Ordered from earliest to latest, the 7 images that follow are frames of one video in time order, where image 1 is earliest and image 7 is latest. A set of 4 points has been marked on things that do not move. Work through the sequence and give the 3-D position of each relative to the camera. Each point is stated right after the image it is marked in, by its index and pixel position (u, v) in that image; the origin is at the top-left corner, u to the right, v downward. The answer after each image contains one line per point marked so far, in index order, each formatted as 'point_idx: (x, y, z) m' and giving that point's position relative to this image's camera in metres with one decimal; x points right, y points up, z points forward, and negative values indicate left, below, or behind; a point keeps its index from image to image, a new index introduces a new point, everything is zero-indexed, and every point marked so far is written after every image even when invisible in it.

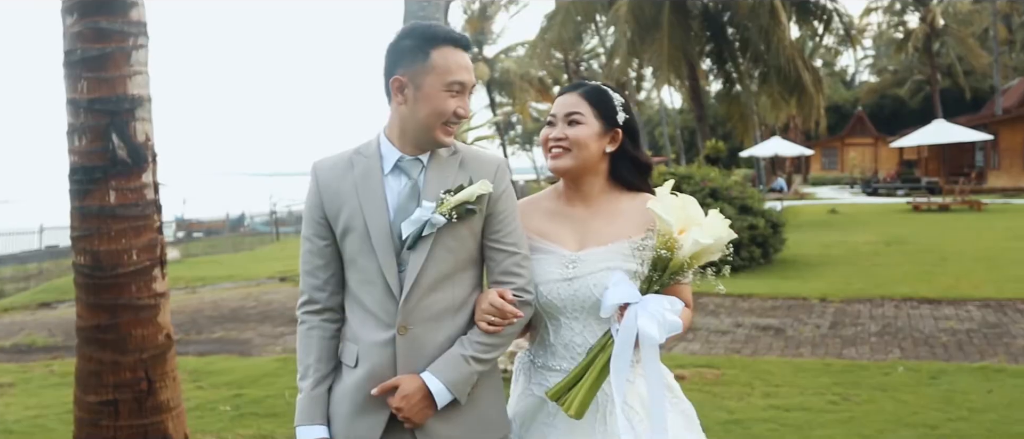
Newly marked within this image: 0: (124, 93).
0: (-1.5, +0.5, +3.6) m
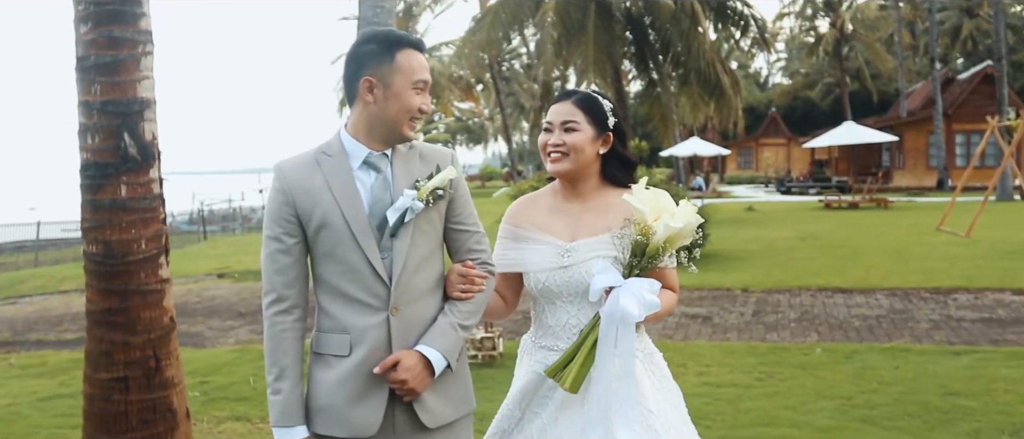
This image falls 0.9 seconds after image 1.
0: (-1.6, +0.5, +3.9) m
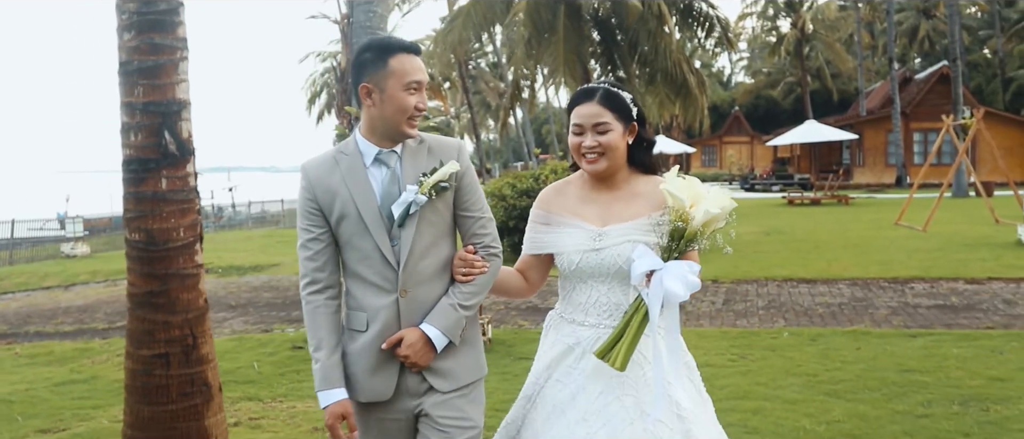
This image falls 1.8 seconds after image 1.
0: (-1.5, +0.6, +4.3) m
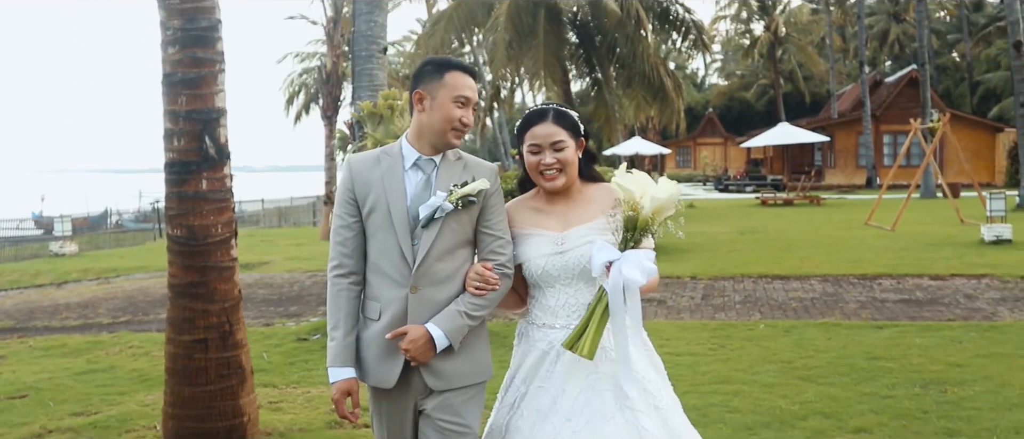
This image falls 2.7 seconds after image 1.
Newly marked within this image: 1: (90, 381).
0: (-1.5, +0.6, +4.7) m
1: (-3.1, -1.2, +6.8) m
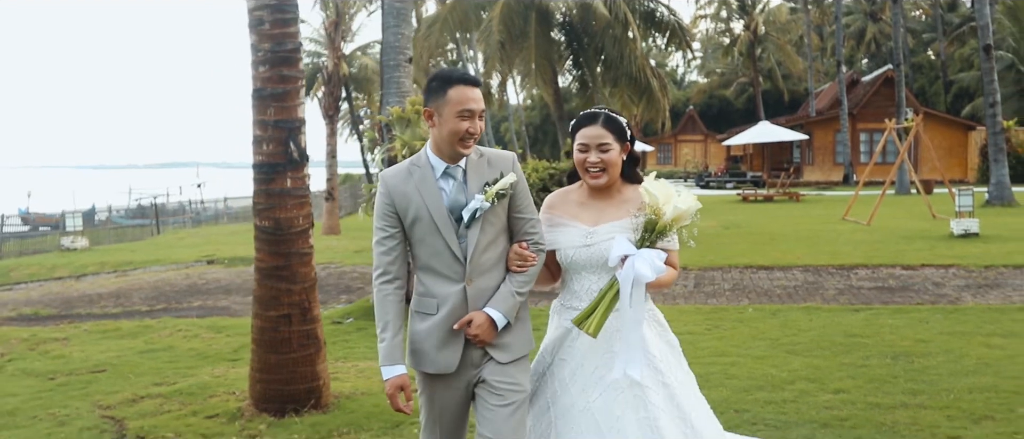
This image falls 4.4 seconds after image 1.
0: (-1.3, +0.6, +5.5) m
1: (-2.9, -1.1, +7.6) m
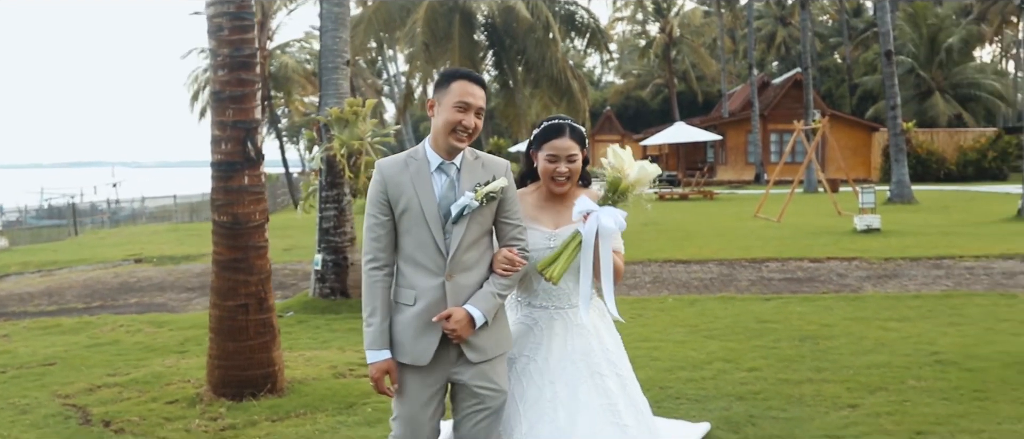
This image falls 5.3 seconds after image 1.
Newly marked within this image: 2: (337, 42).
0: (-1.6, +0.6, +5.9) m
1: (-3.4, -1.1, +7.8) m
2: (-1.8, +1.8, +9.5) m
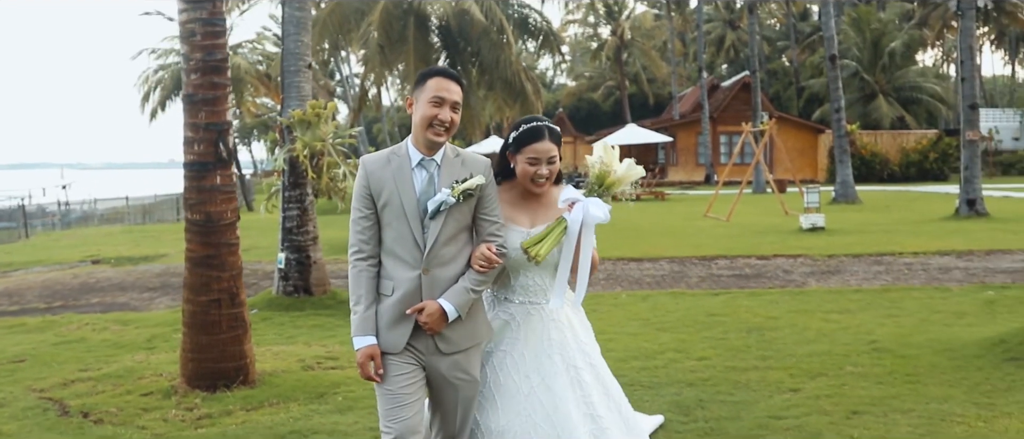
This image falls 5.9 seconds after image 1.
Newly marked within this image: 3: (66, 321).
0: (-1.9, +0.7, +6.1) m
1: (-3.8, -1.1, +8.0) m
2: (-2.2, +1.8, +9.7) m
3: (-4.5, -1.0, +9.4) m
